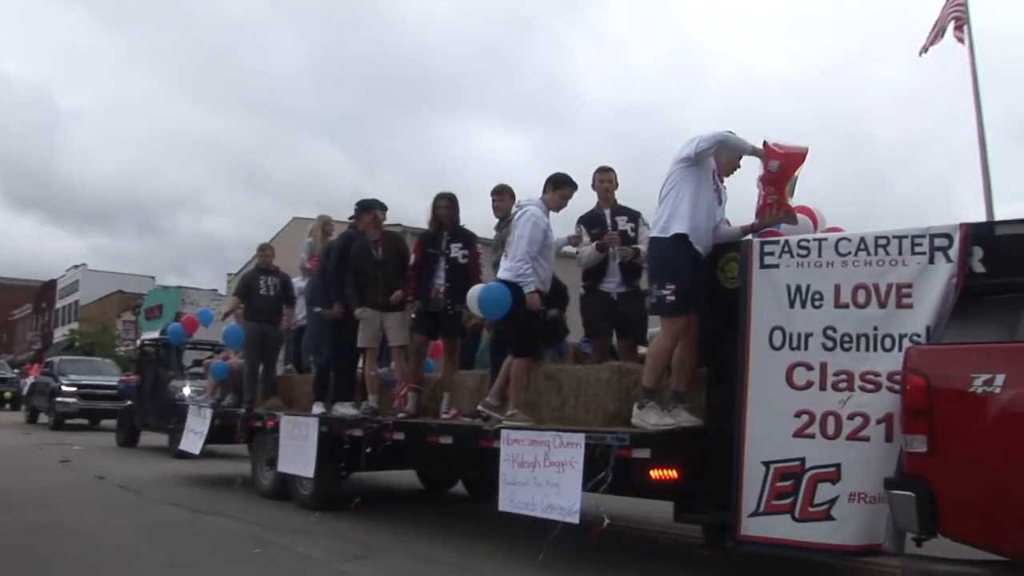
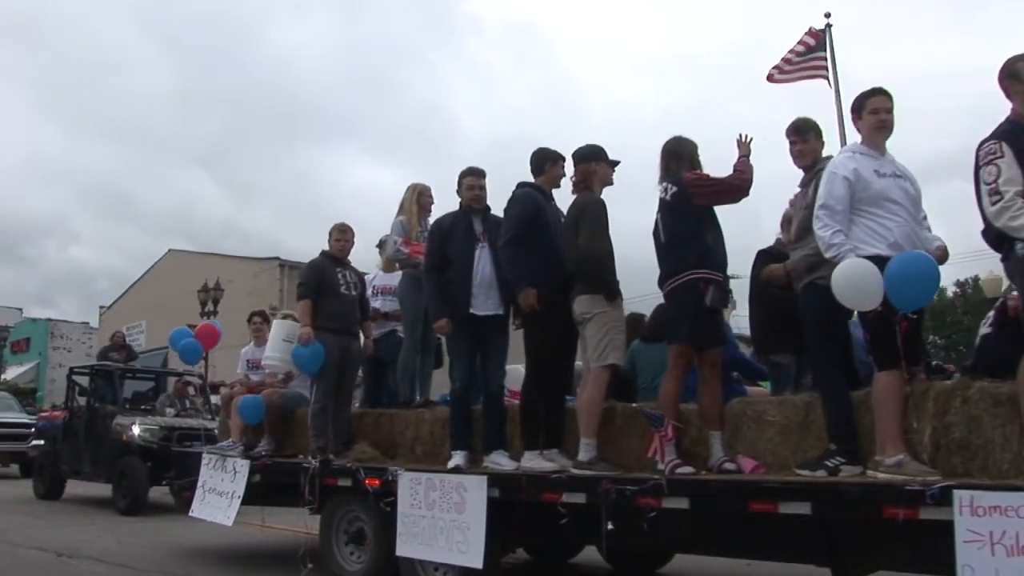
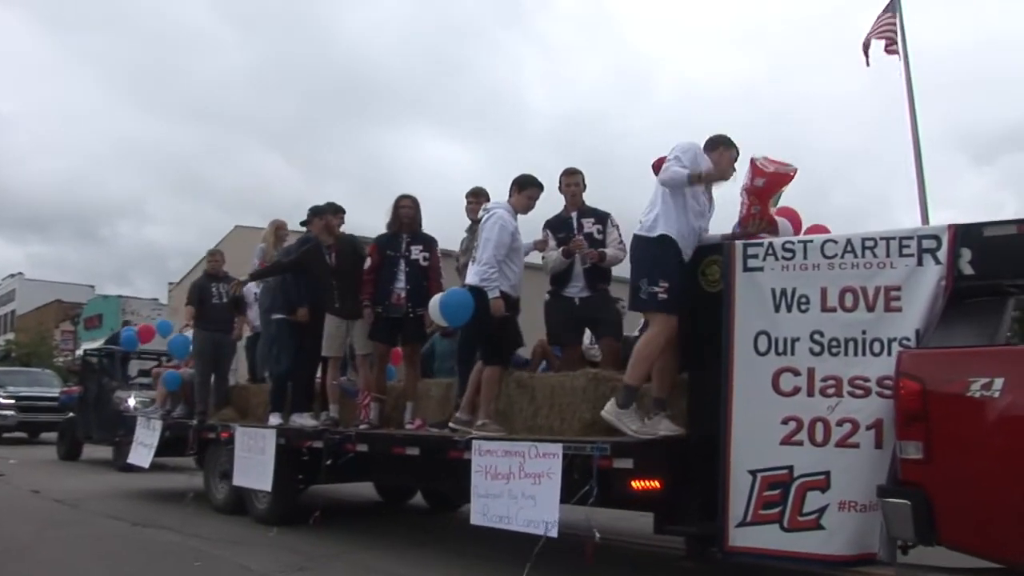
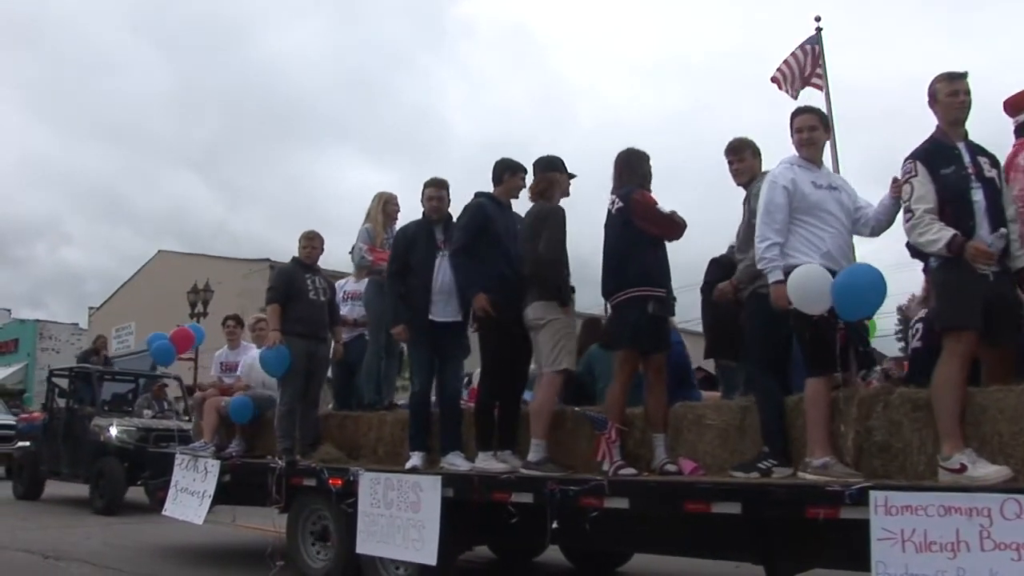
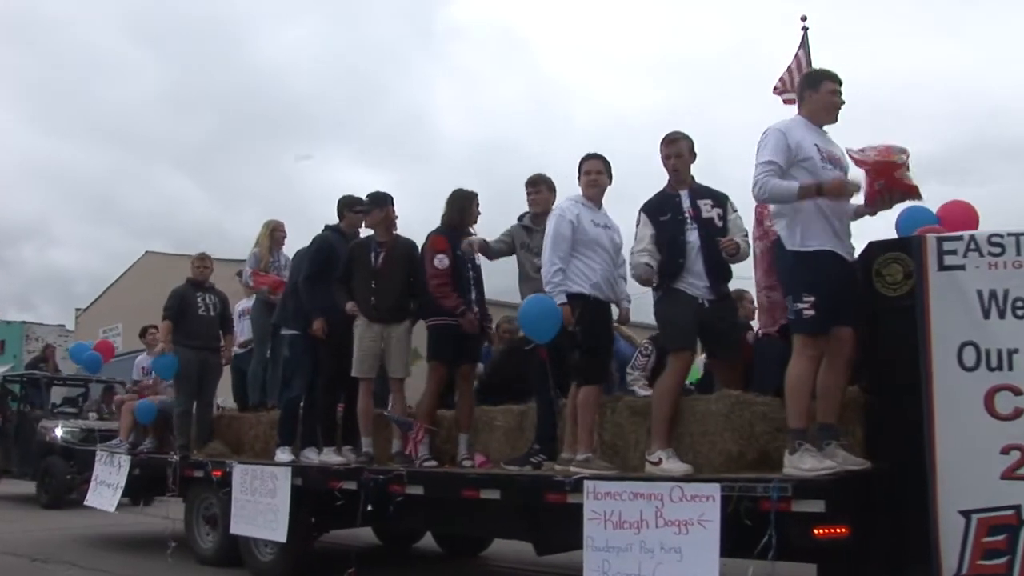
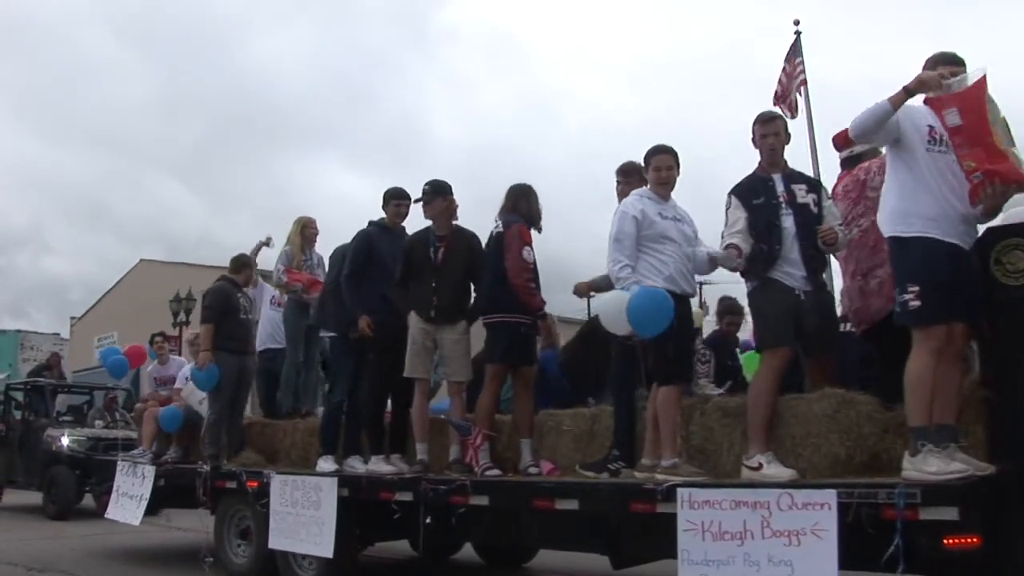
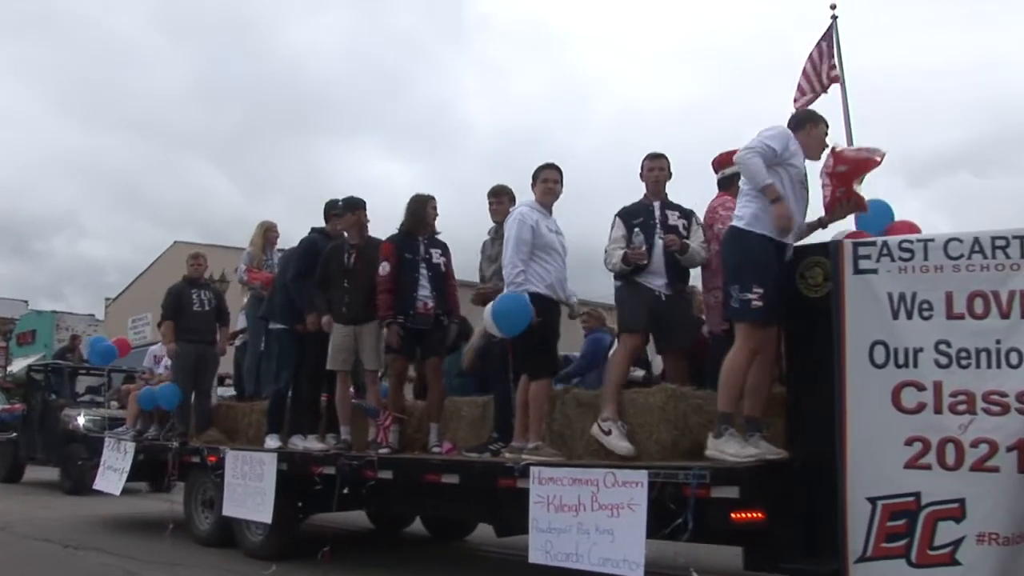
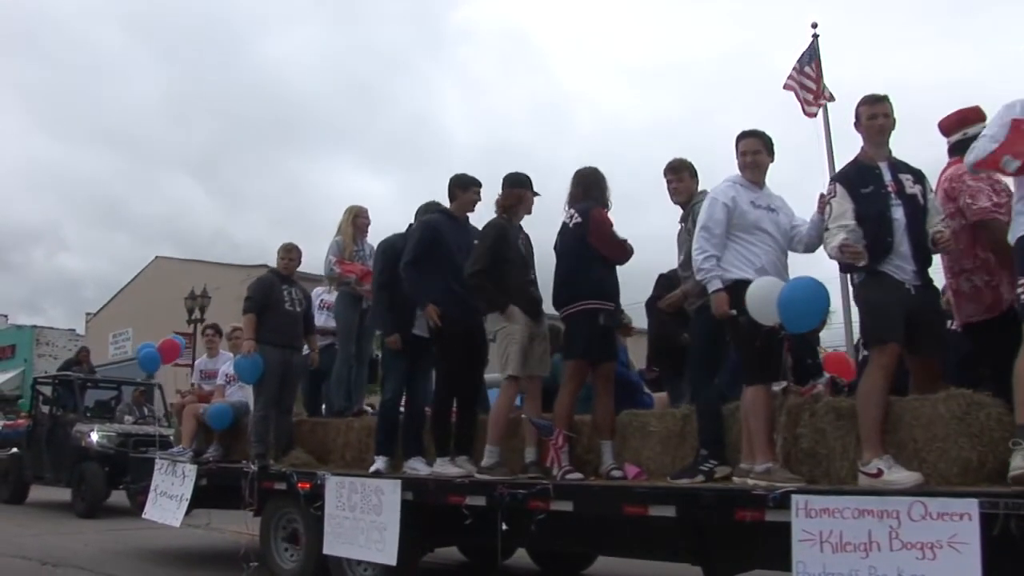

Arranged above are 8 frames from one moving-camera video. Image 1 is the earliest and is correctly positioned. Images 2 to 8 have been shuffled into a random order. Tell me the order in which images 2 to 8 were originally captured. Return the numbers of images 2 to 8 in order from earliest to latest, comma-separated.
3, 7, 5, 6, 8, 4, 2
